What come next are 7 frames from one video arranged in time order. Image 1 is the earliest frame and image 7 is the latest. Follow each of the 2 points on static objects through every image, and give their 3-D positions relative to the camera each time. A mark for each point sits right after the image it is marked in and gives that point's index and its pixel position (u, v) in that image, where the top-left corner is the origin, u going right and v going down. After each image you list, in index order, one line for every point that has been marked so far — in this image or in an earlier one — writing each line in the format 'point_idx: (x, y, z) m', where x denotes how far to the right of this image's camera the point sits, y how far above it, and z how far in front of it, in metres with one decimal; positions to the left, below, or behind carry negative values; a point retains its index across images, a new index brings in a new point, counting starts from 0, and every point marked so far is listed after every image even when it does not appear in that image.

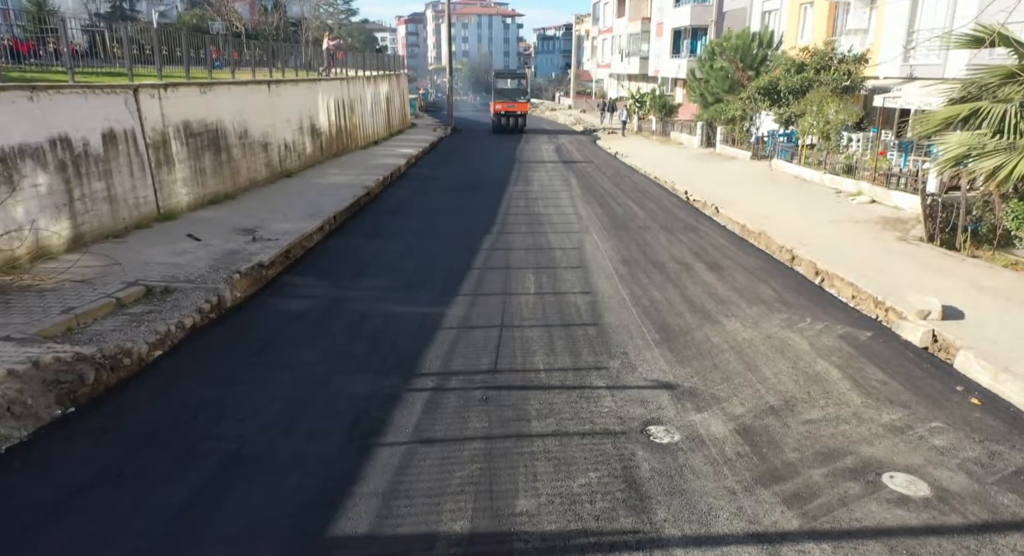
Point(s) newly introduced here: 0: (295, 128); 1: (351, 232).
0: (-5.5, +3.7, +18.6) m
1: (-2.8, +0.8, +12.9) m
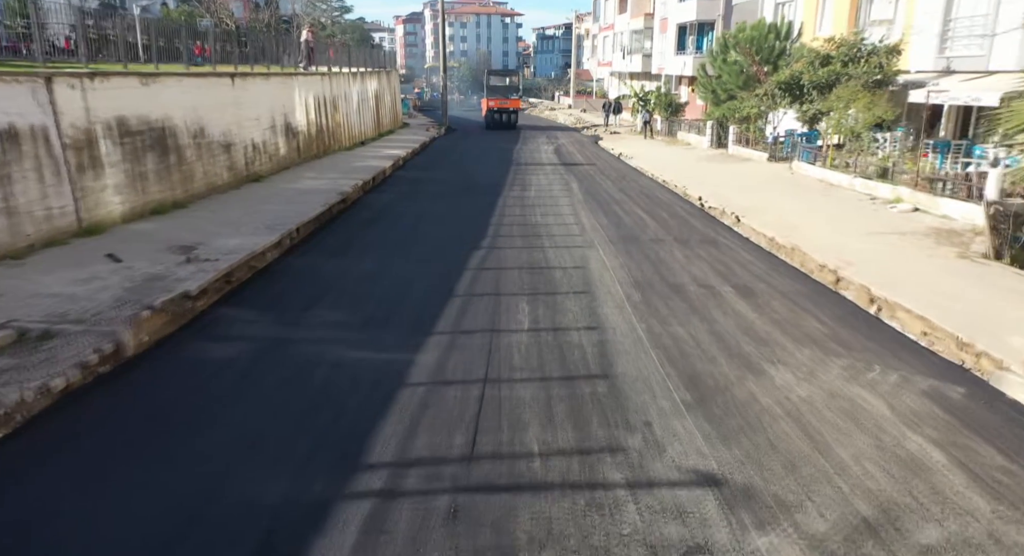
0: (-5.6, +3.4, +16.7) m
1: (-2.9, +0.5, +11.0) m
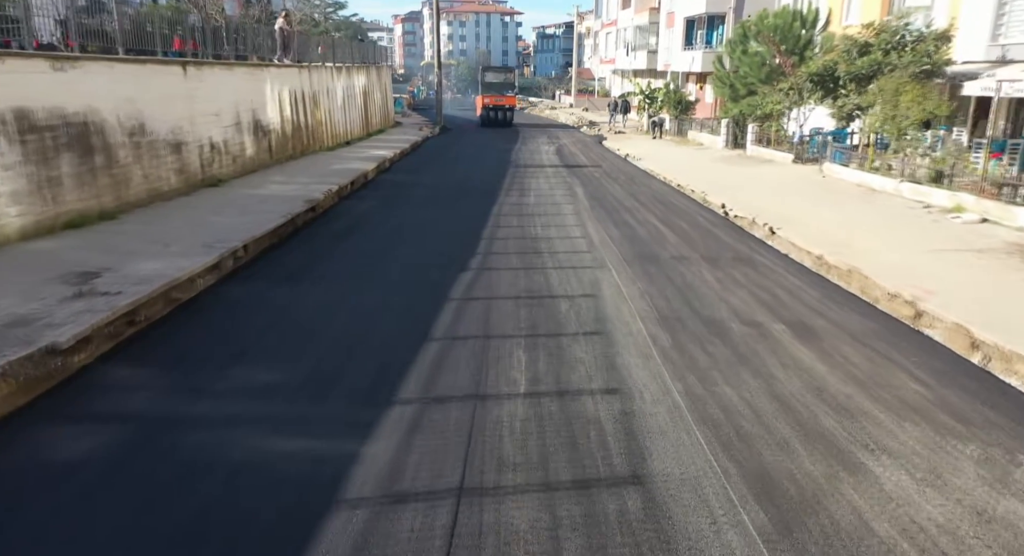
0: (-5.6, +3.0, +14.7) m
1: (-2.9, +0.1, +9.0) m
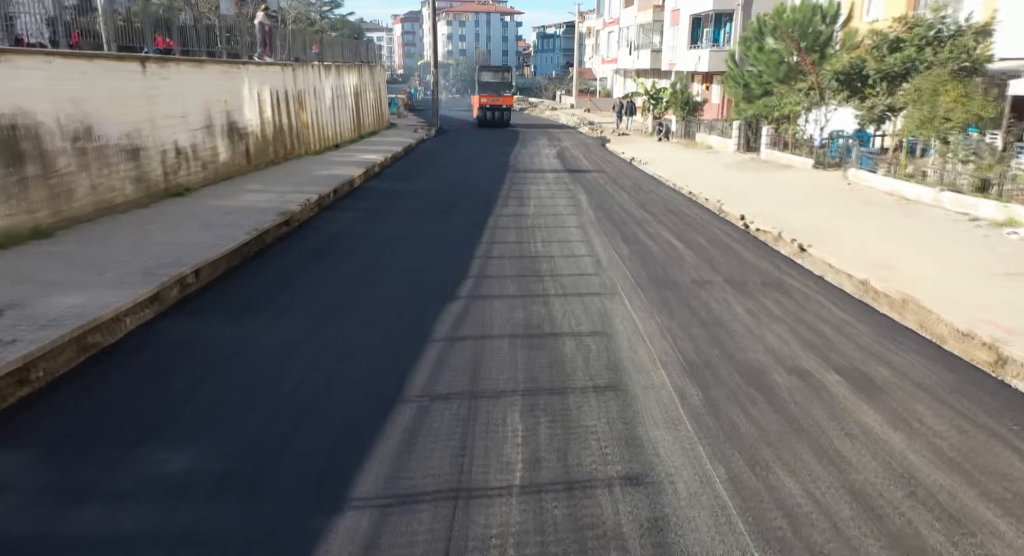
0: (-5.7, +2.7, +13.4) m
1: (-3.0, -0.2, +7.7) m
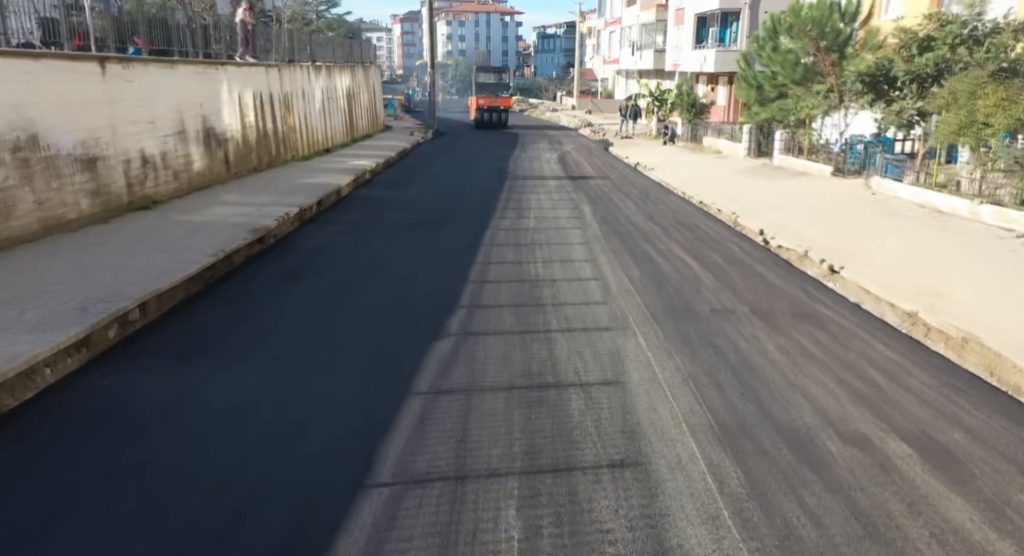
0: (-5.7, +2.4, +12.3) m
1: (-3.0, -0.5, +6.6) m
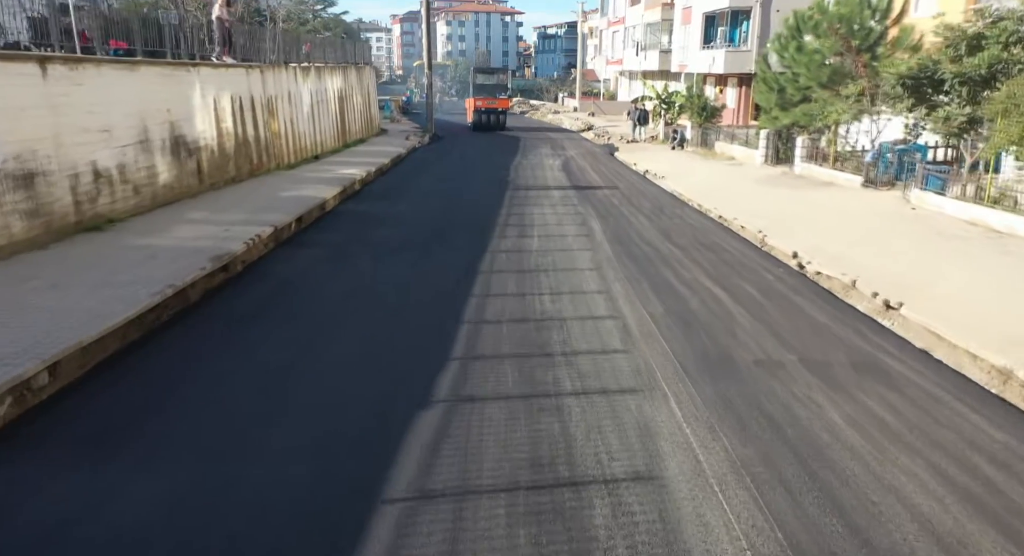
0: (-5.7, +2.0, +10.9) m
1: (-3.0, -0.9, +5.2) m
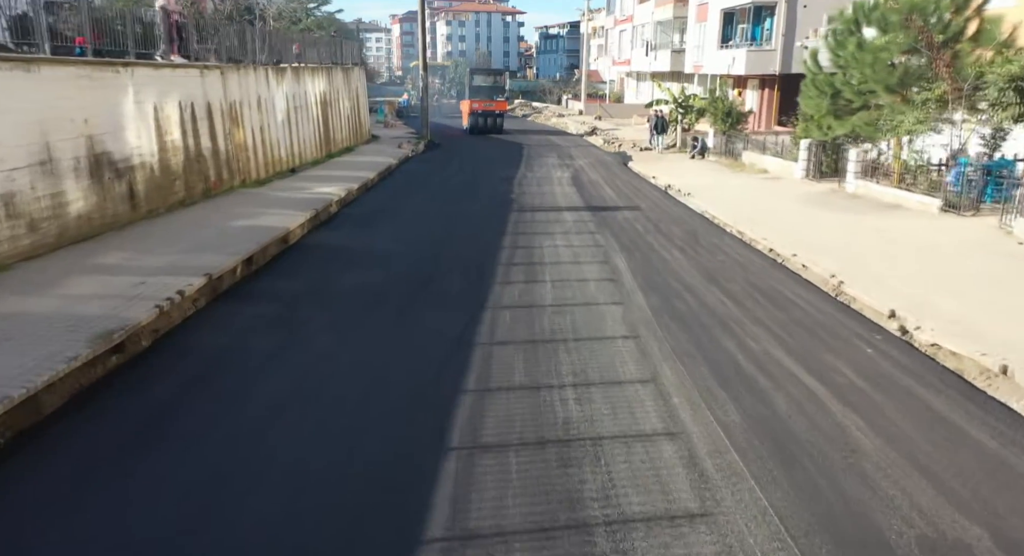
0: (-5.6, +1.3, +8.4) m
1: (-2.9, -1.6, +2.6) m
